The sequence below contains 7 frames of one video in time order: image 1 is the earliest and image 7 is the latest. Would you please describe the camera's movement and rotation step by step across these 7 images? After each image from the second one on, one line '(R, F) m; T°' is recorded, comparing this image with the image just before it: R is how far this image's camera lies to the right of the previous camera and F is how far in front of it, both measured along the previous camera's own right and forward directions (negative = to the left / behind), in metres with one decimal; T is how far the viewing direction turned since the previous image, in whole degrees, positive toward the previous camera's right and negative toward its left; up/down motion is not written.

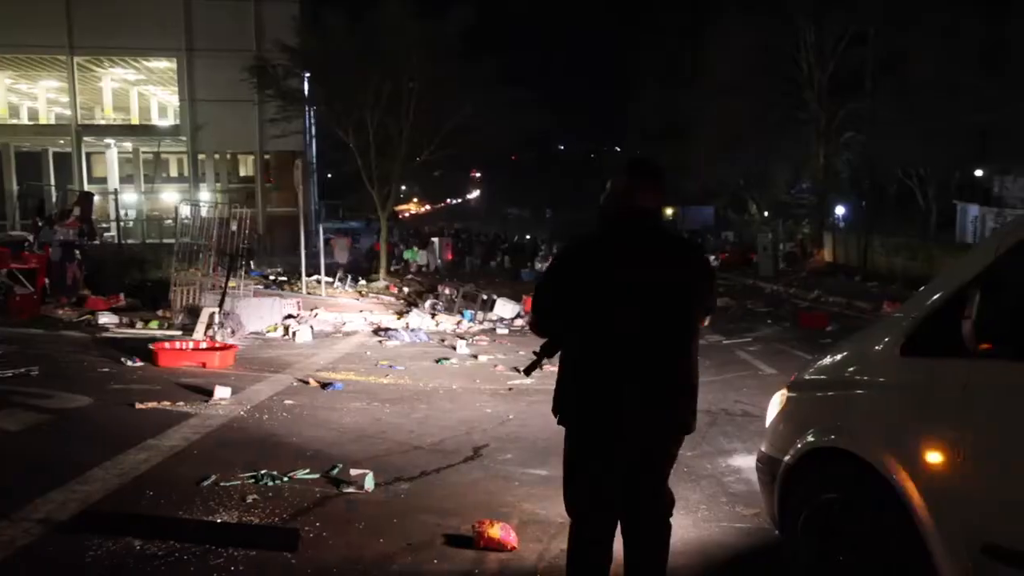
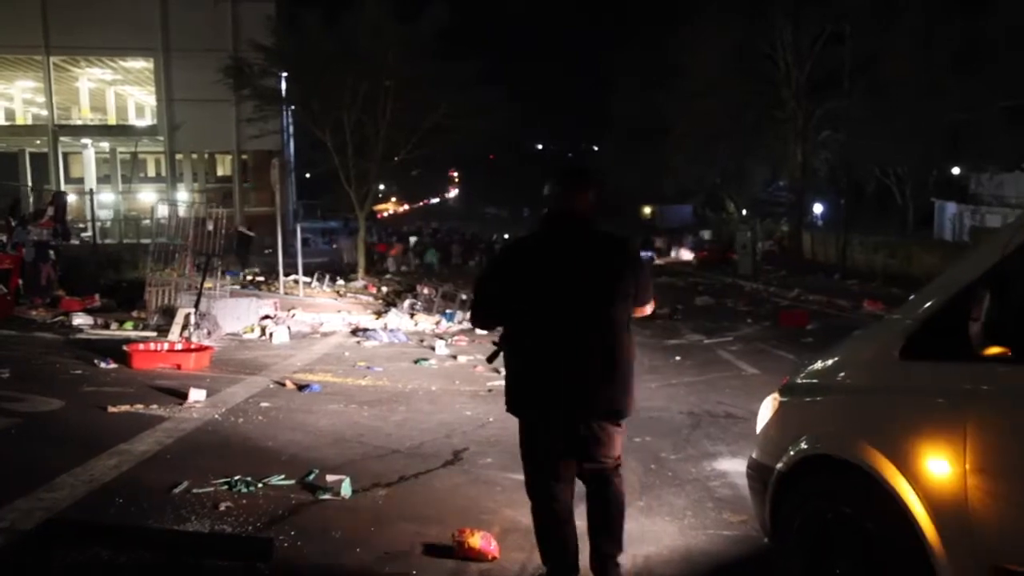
(0.0, +0.1) m; +1°
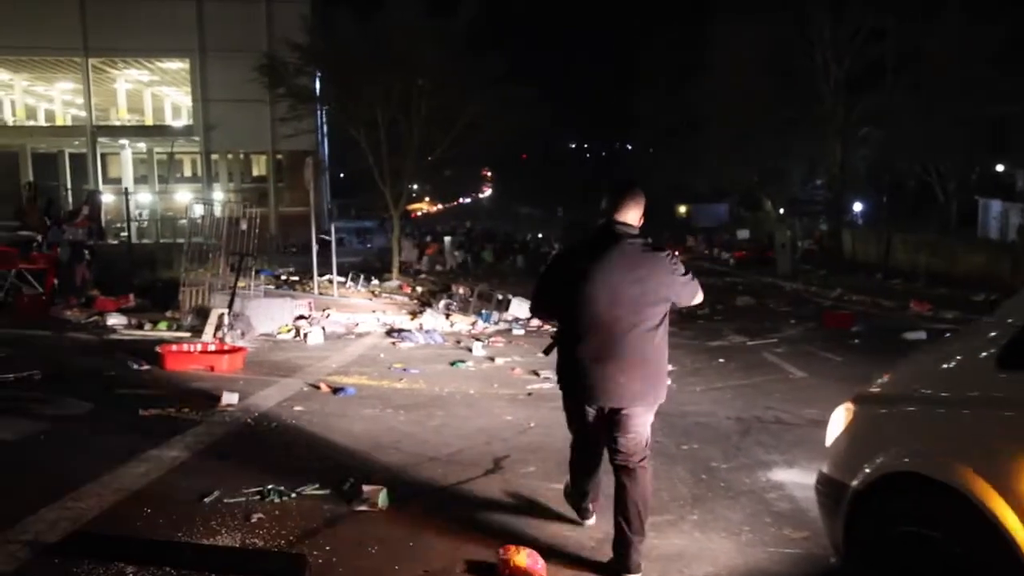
(-0.1, +0.3) m; -2°
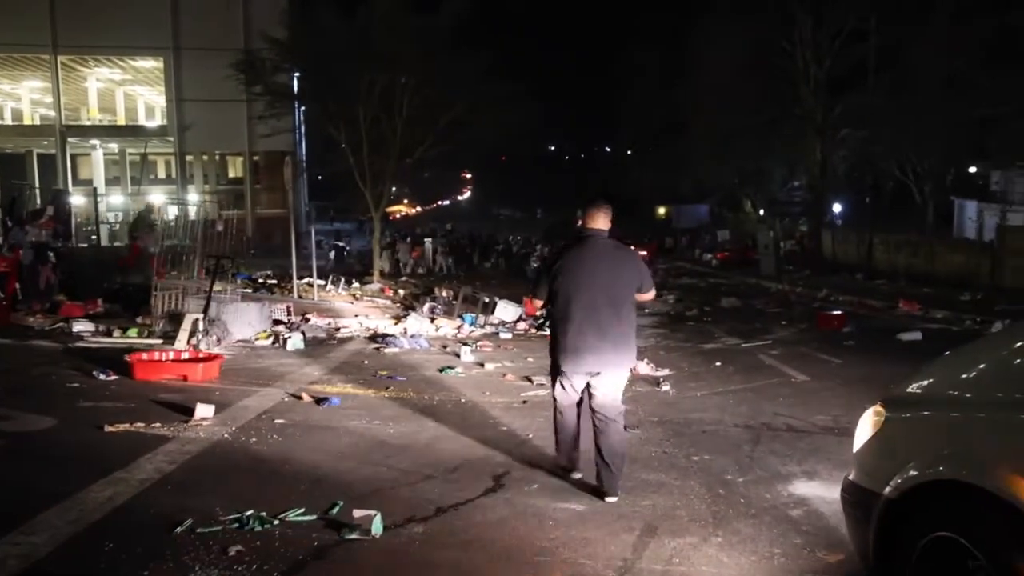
(-0.1, +0.4) m; +1°
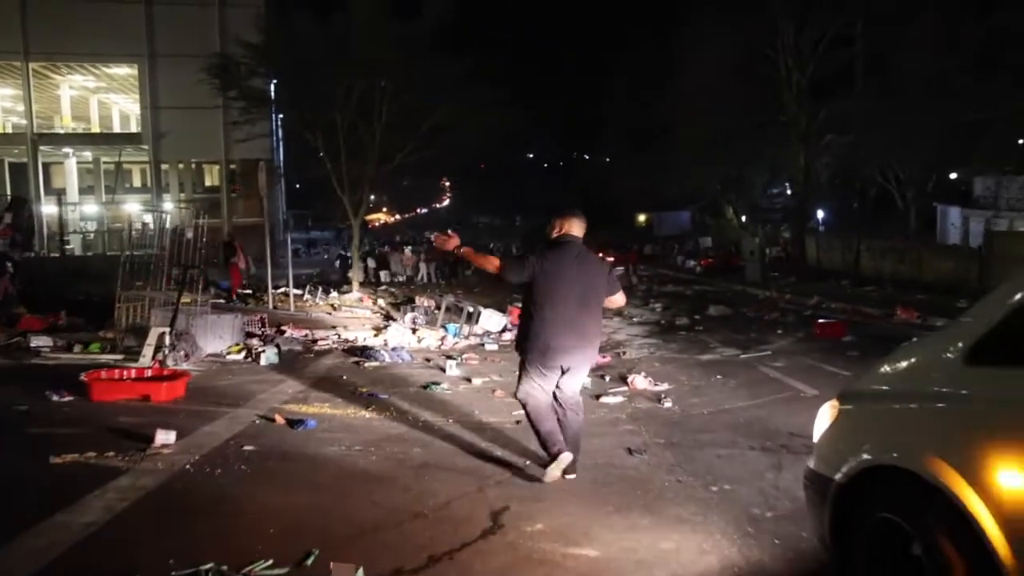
(-0.1, +0.6) m; +1°
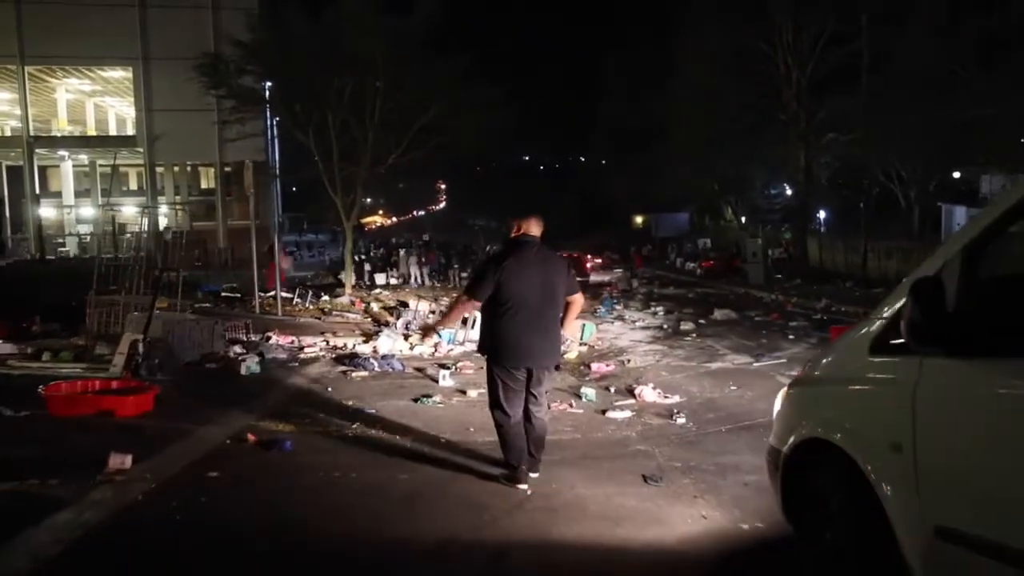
(0.0, +0.7) m; 0°
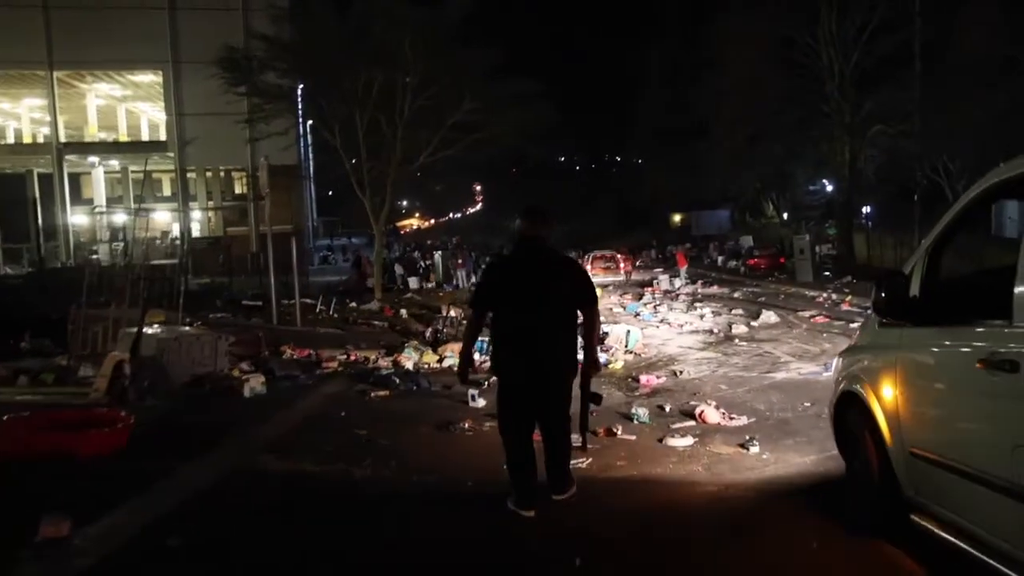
(0.0, +1.1) m; -2°
